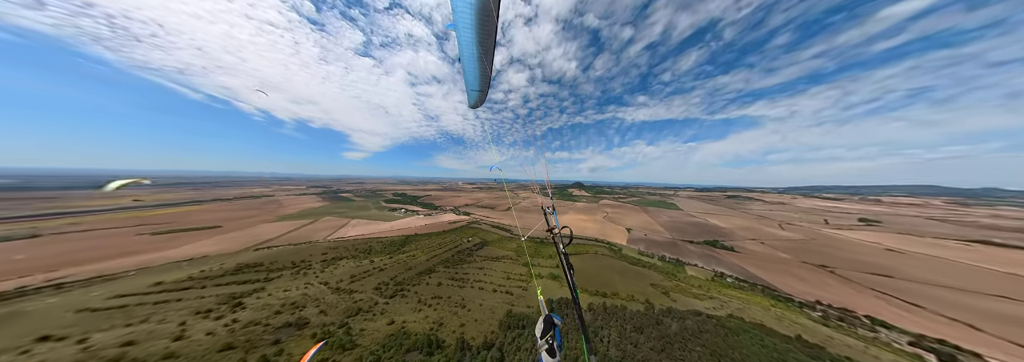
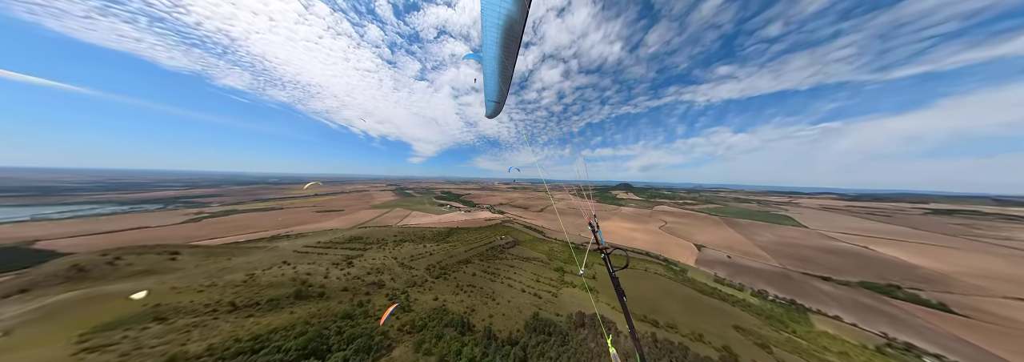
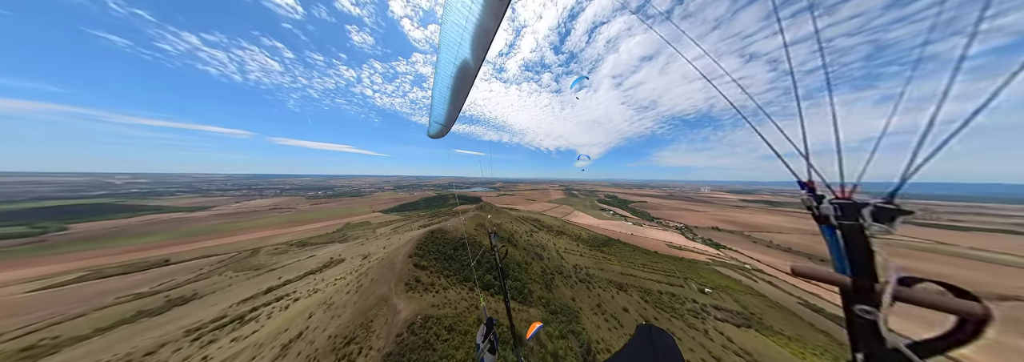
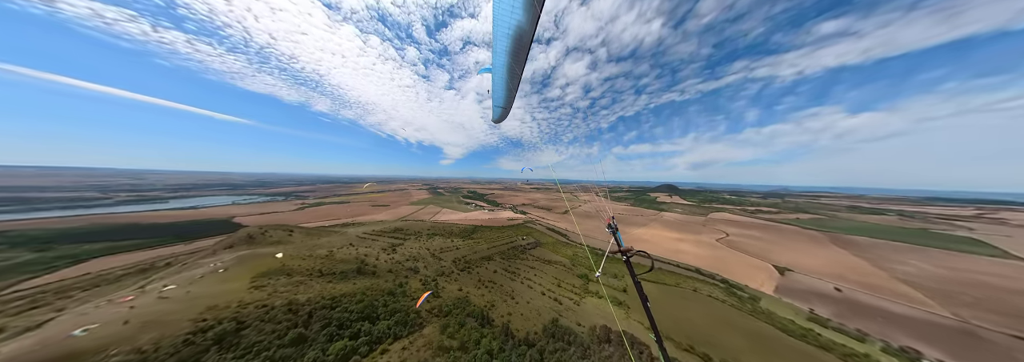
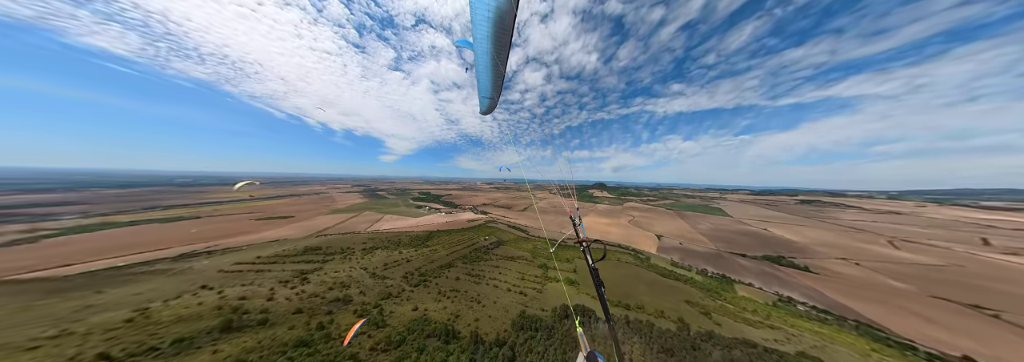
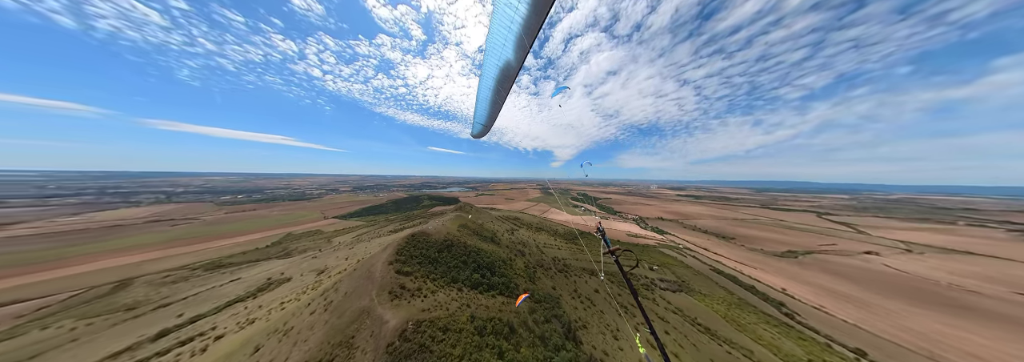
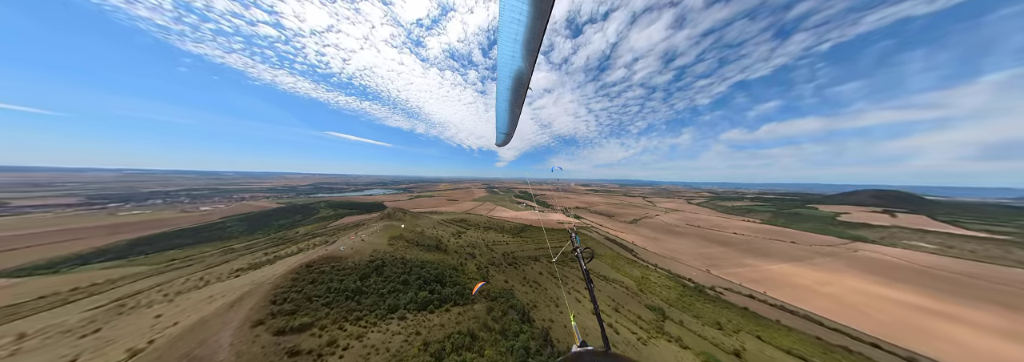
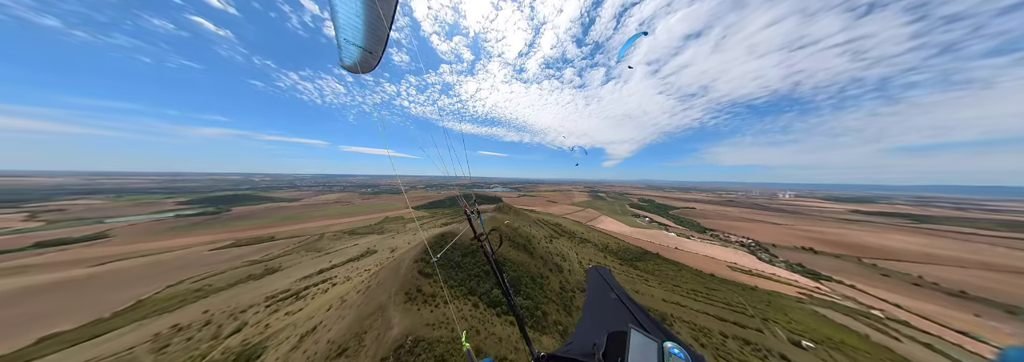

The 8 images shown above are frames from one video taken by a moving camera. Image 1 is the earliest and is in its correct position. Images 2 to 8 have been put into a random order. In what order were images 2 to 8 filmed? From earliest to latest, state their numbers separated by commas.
5, 2, 4, 7, 6, 3, 8
